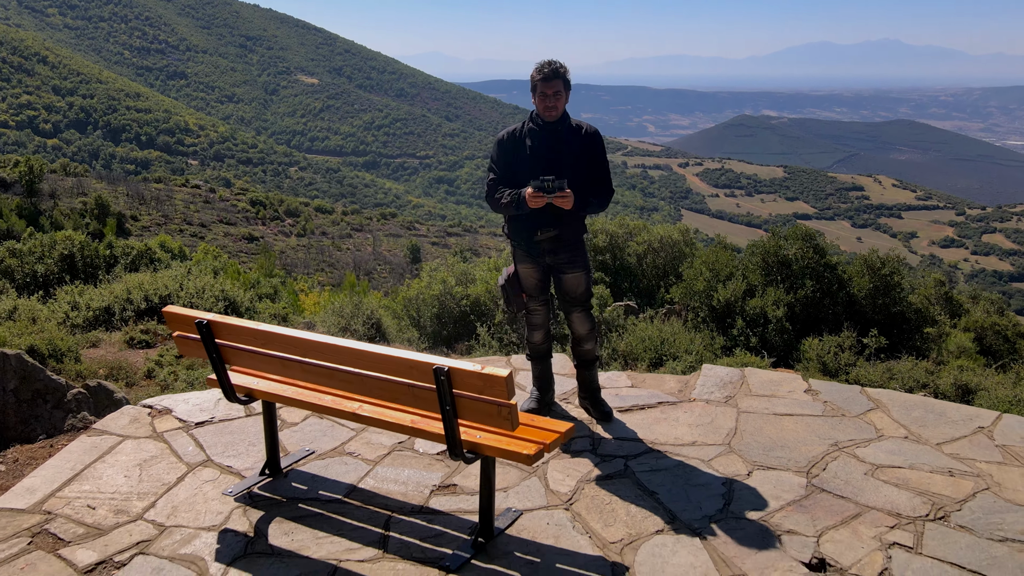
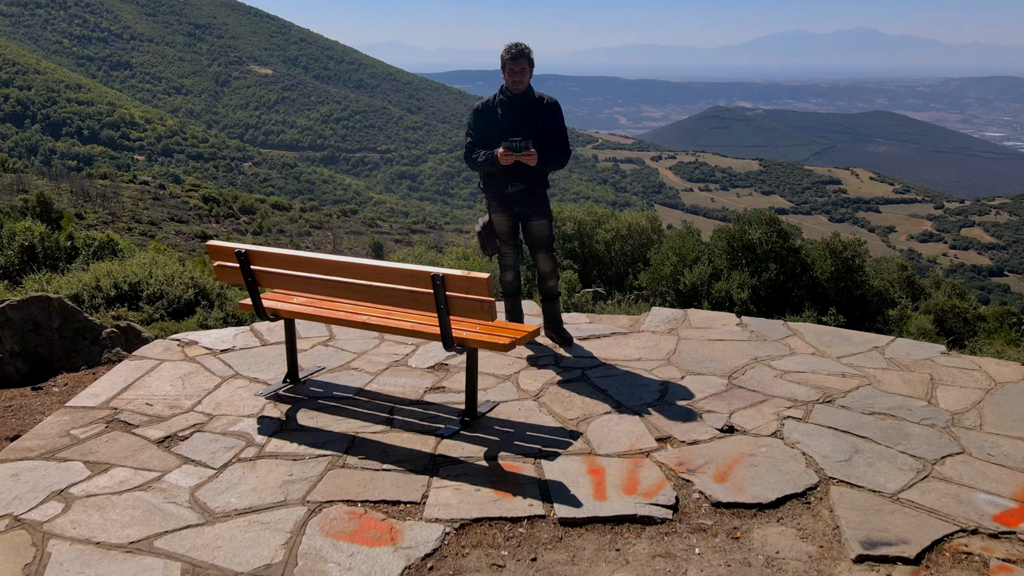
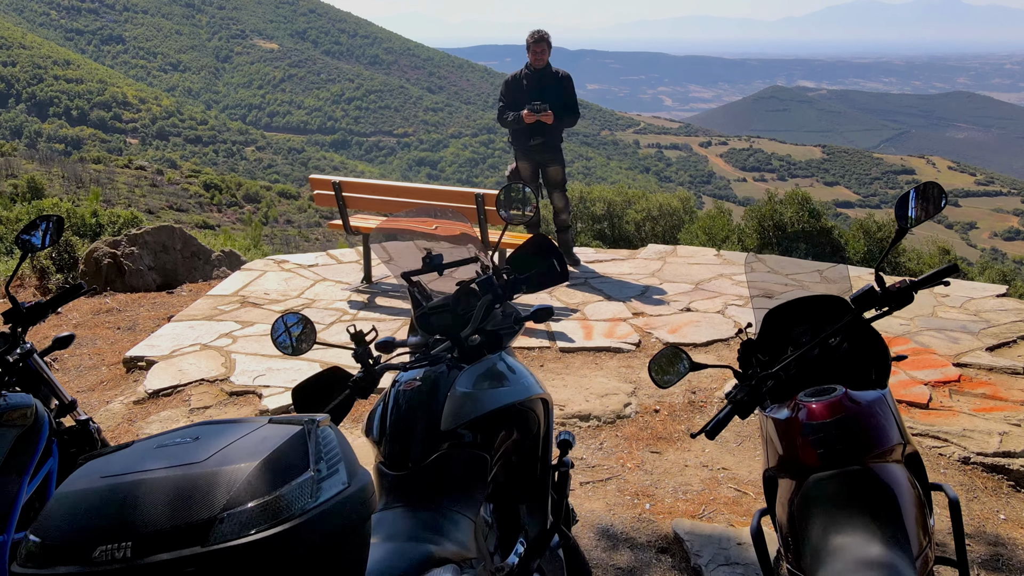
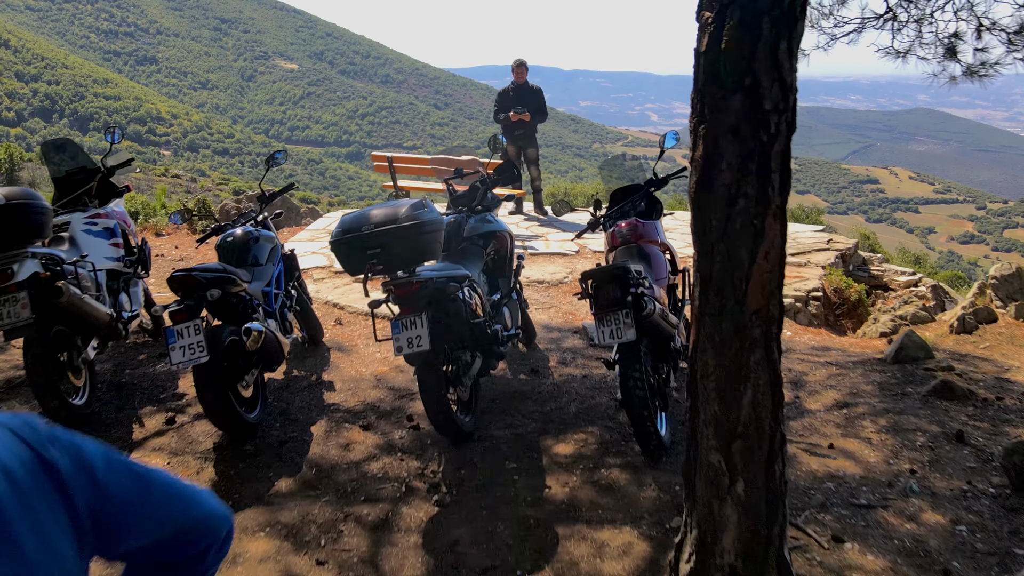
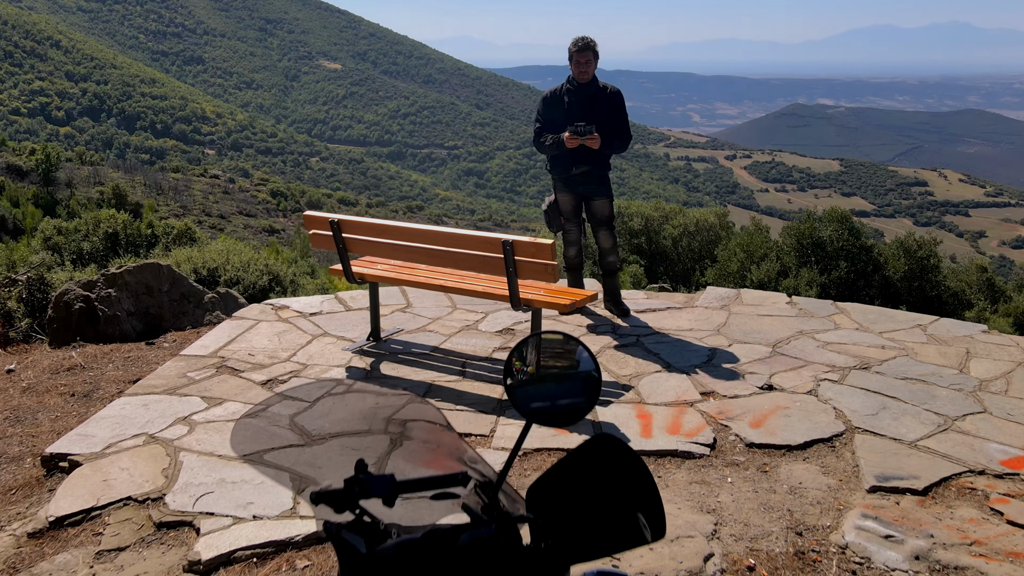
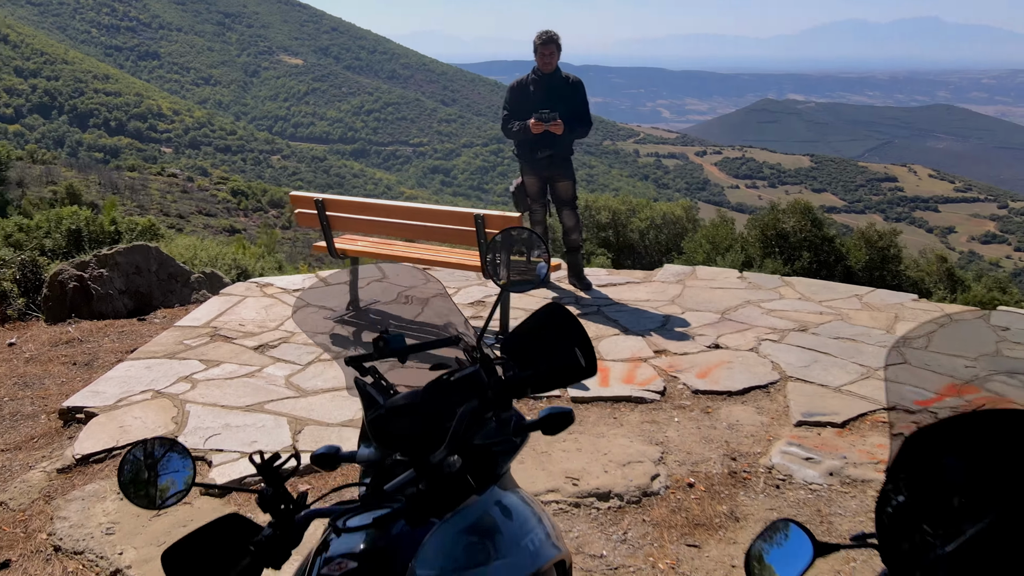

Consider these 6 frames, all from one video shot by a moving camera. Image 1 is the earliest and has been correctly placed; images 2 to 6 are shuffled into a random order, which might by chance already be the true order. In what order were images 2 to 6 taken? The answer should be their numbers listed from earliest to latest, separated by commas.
2, 5, 6, 3, 4
